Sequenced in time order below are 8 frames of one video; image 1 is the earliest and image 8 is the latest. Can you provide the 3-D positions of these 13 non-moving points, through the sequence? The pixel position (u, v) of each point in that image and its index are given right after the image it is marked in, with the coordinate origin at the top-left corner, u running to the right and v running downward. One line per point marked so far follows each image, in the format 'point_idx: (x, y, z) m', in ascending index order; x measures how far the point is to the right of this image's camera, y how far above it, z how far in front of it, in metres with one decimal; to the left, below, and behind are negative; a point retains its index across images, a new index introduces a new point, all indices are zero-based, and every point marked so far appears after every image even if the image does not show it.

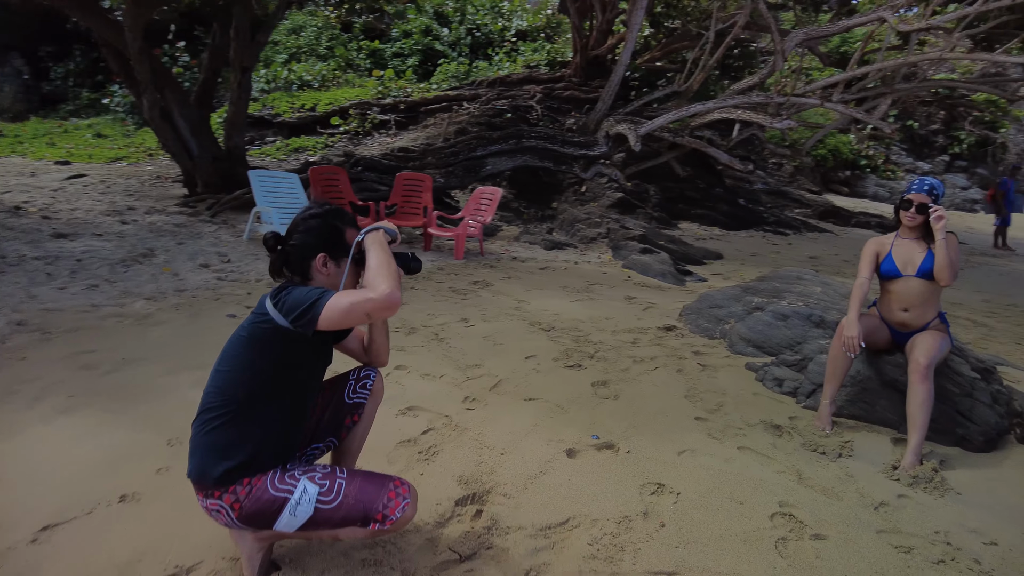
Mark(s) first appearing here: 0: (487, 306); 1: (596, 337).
0: (-0.2, -0.1, +5.3) m
1: (+0.6, -0.4, +4.7) m
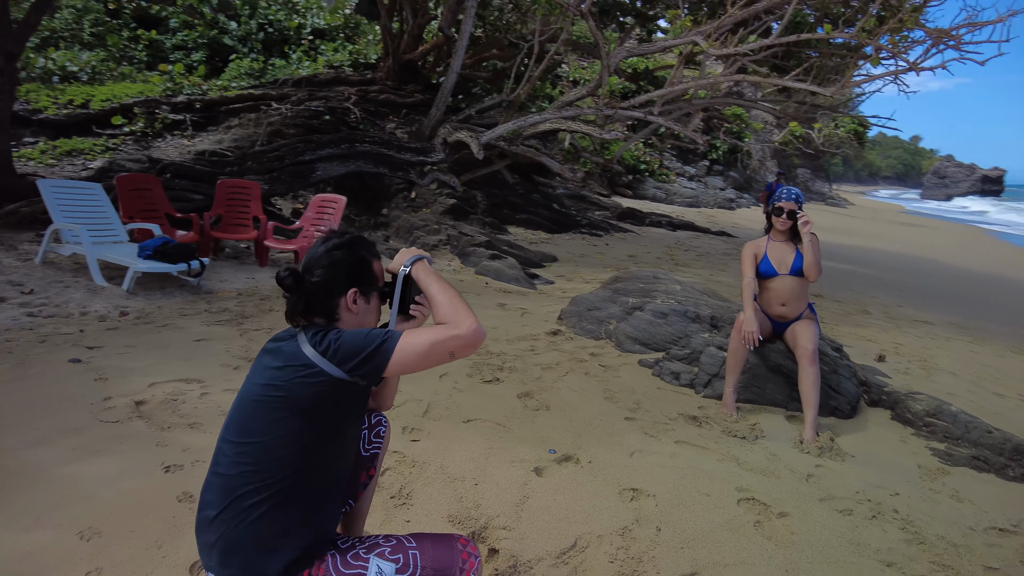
0: (-1.1, -0.3, +5.0) m
1: (-0.1, -0.4, +4.6) m
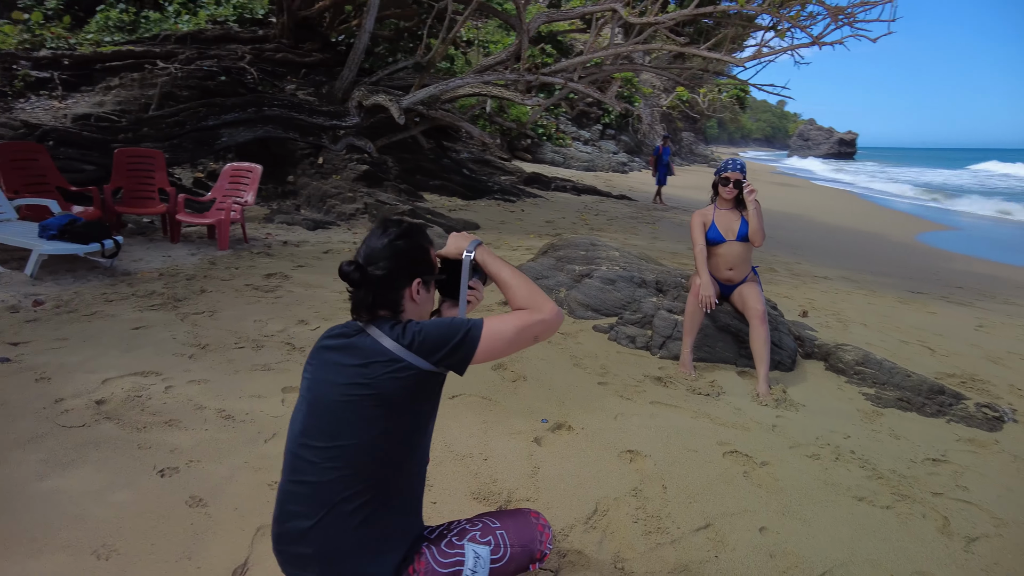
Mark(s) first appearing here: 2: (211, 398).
0: (-1.5, -0.1, +4.8) m
1: (-0.4, -0.2, +4.6) m
2: (-1.5, -0.5, +3.1) m
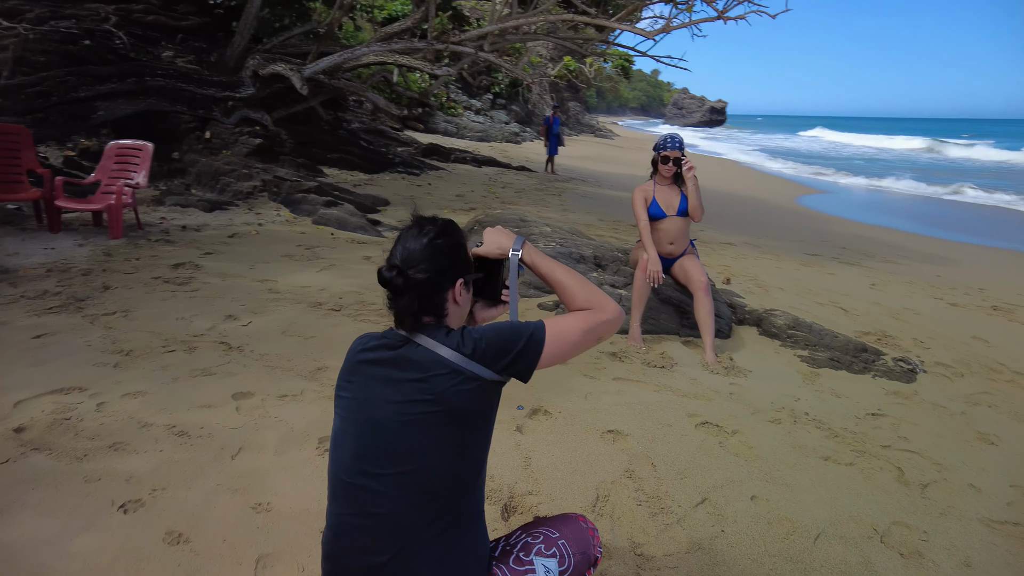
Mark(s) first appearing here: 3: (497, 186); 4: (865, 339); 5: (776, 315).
0: (-1.9, 0.0, +4.4) m
1: (-0.8, -0.1, +4.4) m
2: (-1.5, -0.5, +2.7) m
3: (-0.2, +1.8, +11.5) m
4: (+2.5, -0.4, +4.5) m
5: (+1.9, -0.2, +4.6) m
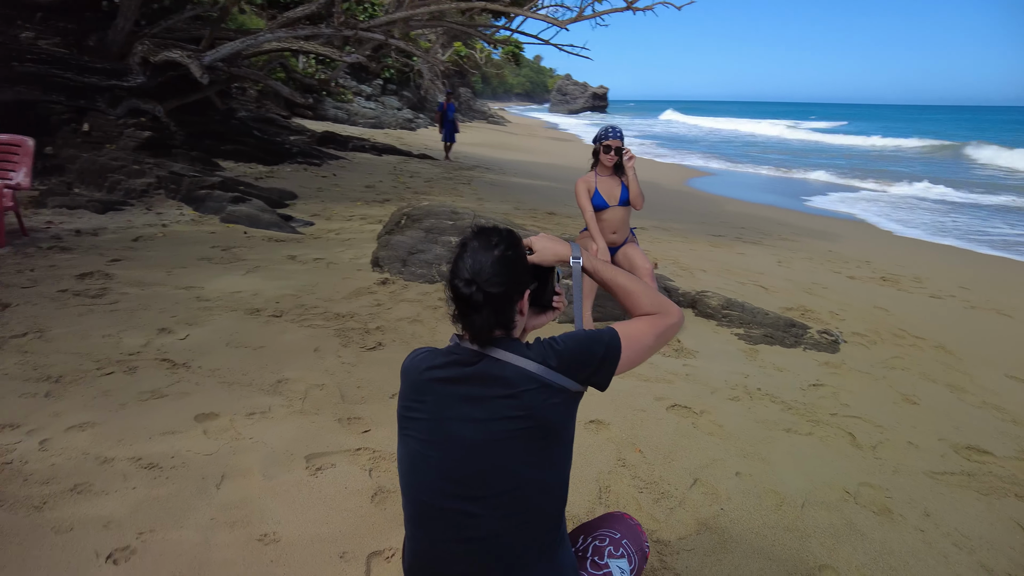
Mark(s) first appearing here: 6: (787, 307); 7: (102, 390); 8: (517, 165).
0: (-2.2, -0.1, +4.0) m
1: (-1.1, -0.1, +4.2) m
2: (-1.5, -0.6, +2.5) m
3: (-1.9, +2.0, +11.2) m
4: (+2.1, -0.2, +4.9) m
5: (+1.5, -0.1, +4.8) m
6: (+2.2, -0.1, +5.1) m
7: (-1.8, -0.5, +2.9) m
8: (+0.1, +3.1, +16.0) m
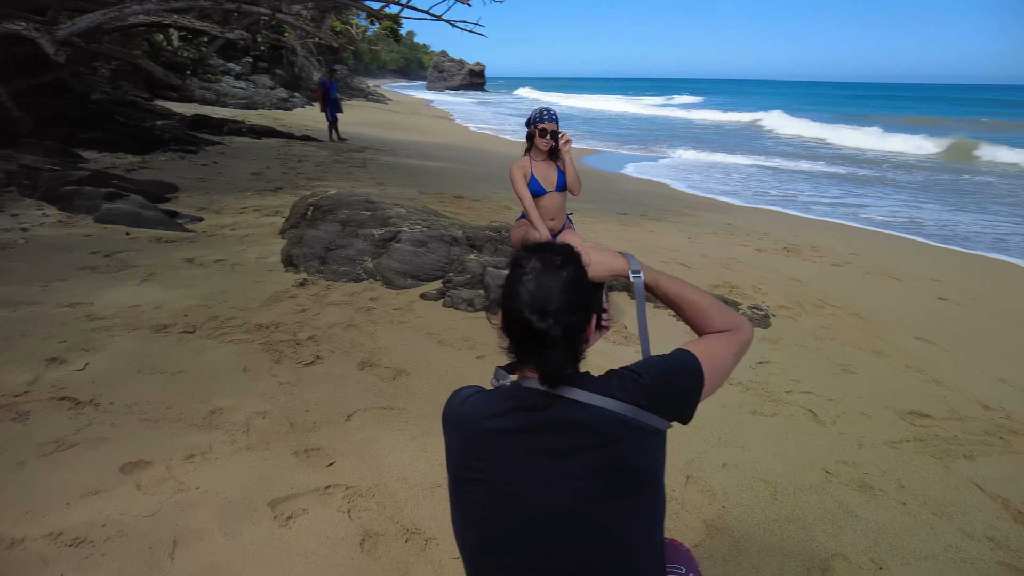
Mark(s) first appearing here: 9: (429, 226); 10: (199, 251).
0: (-2.5, -0.2, +3.4) m
1: (-1.5, -0.2, +3.8) m
2: (-1.5, -0.7, +2.0) m
3: (-3.5, +2.1, +10.4) m
4: (+1.6, 0.0, +5.0) m
5: (+1.0, +0.1, +4.8) m
6: (+1.6, 0.0, +5.2) m
7: (-1.9, -0.6, +2.3) m
8: (-2.5, +3.4, +15.4) m
9: (-0.7, +0.5, +5.0) m
10: (-2.4, +0.3, +5.0) m
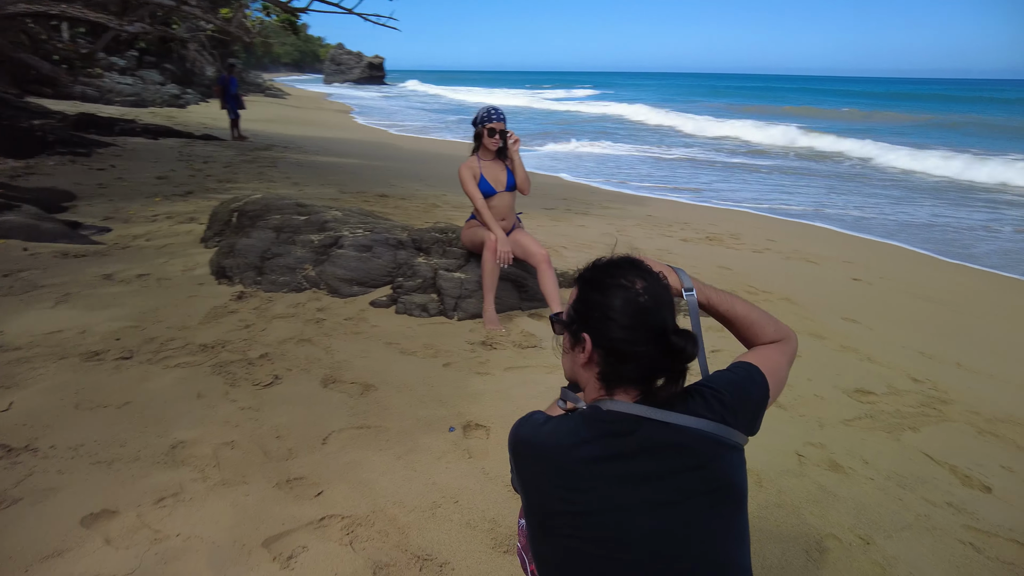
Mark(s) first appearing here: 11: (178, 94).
0: (-2.6, -0.3, +3.0) m
1: (-1.7, -0.3, +3.5) m
2: (-1.4, -0.8, +1.7) m
3: (-4.8, +1.9, +9.8) m
4: (+1.2, 0.0, +5.1) m
5: (+0.6, +0.1, +4.9) m
6: (+1.2, +0.1, +5.3) m
7: (-1.9, -0.7, +2.0) m
8: (-4.5, +3.4, +14.8) m
9: (-1.1, +0.5, +4.8) m
10: (-2.8, +0.1, +4.6) m
11: (-9.8, +5.7, +18.9) m
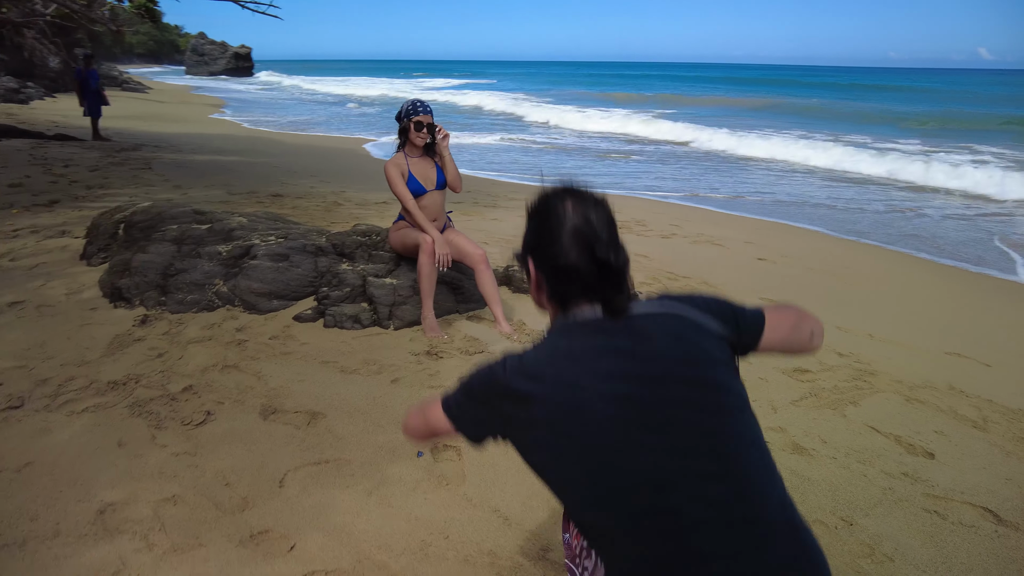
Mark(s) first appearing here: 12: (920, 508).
0: (-2.7, -0.5, +2.3) m
1: (-1.9, -0.4, +3.0) m
2: (-1.3, -1.0, +1.3) m
3: (-6.1, +1.7, +8.6) m
4: (+0.6, +0.1, +5.1) m
5: (+0.1, +0.1, +4.8) m
6: (+0.6, +0.2, +5.3) m
7: (-1.8, -0.9, +1.5) m
8: (-6.8, +3.1, +13.6) m
9: (-1.6, +0.4, +4.4) m
10: (-3.2, -0.1, +3.9) m
11: (-12.9, +5.2, +16.7) m
12: (+1.6, -0.9, +2.5) m
